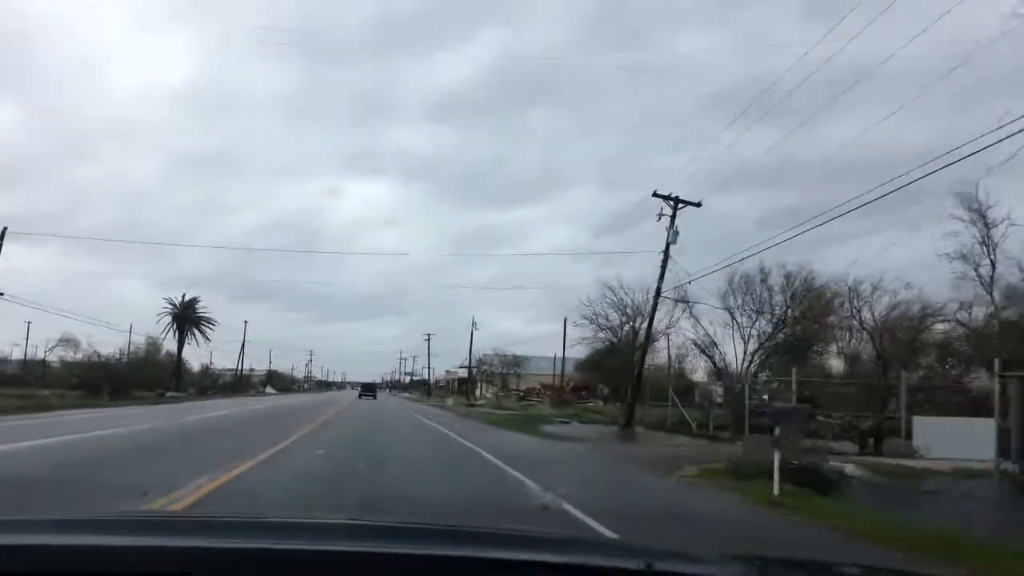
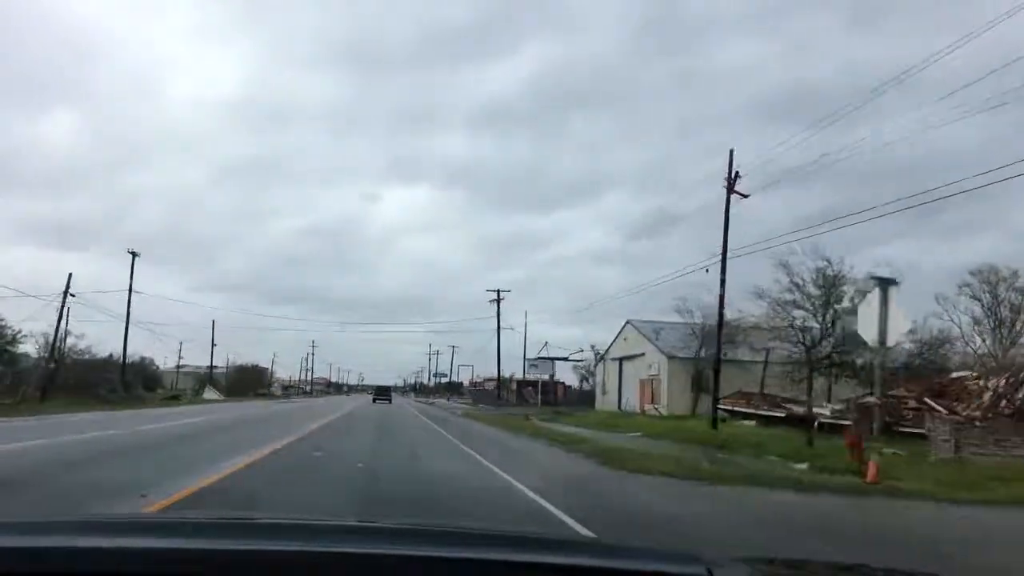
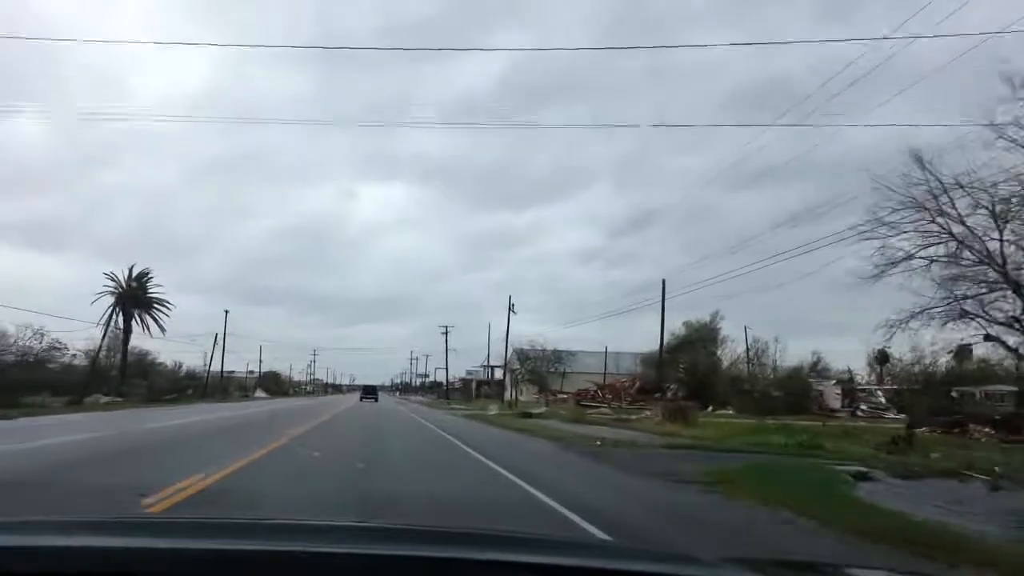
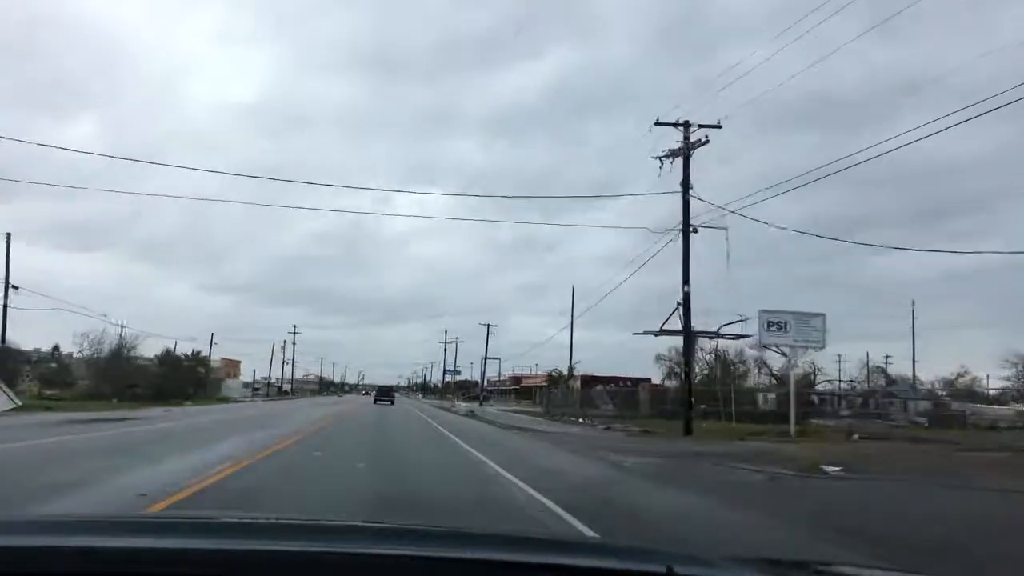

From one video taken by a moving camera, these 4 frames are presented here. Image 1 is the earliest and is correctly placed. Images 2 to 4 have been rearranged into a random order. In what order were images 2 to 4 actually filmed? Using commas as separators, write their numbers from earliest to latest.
3, 2, 4
